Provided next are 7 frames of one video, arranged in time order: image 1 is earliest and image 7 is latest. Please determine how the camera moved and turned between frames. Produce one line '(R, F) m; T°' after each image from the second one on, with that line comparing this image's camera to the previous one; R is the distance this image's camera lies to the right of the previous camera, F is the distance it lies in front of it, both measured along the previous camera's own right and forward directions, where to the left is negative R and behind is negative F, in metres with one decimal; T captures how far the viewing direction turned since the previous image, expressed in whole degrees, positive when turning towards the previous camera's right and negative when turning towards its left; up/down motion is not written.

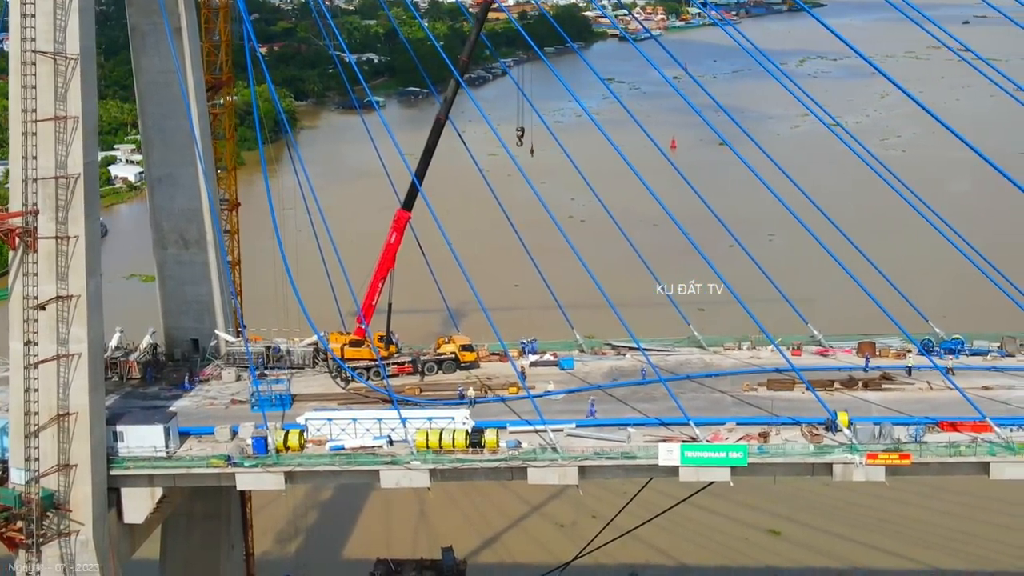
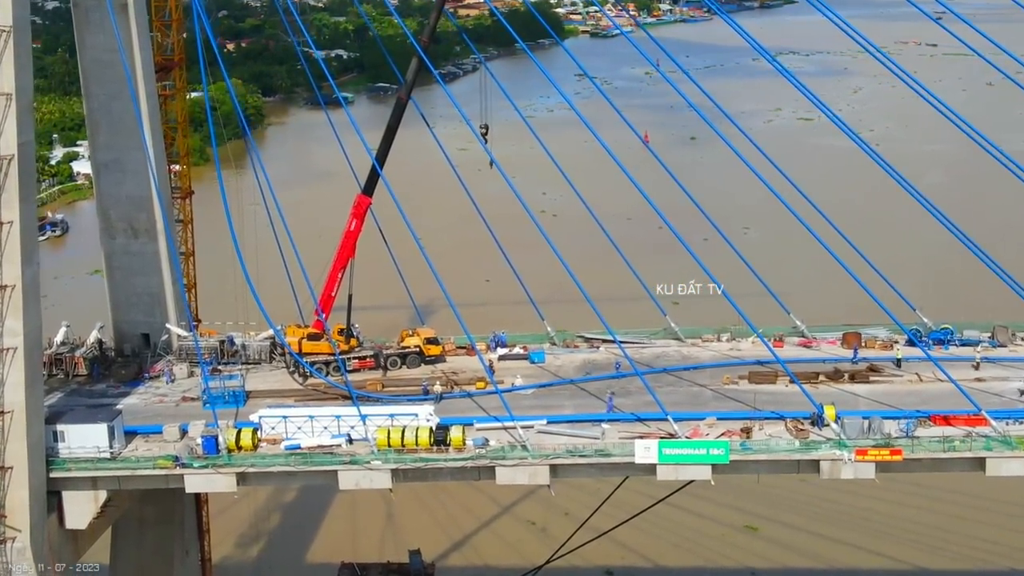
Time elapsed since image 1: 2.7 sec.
(0.0, +0.7) m; +1°
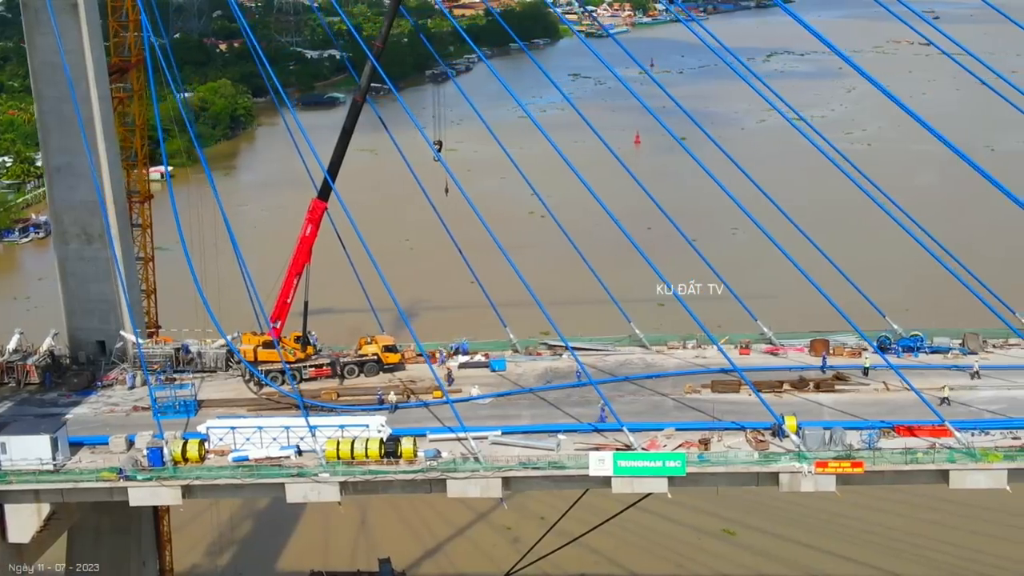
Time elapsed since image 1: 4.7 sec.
(+0.4, +0.3) m; 0°
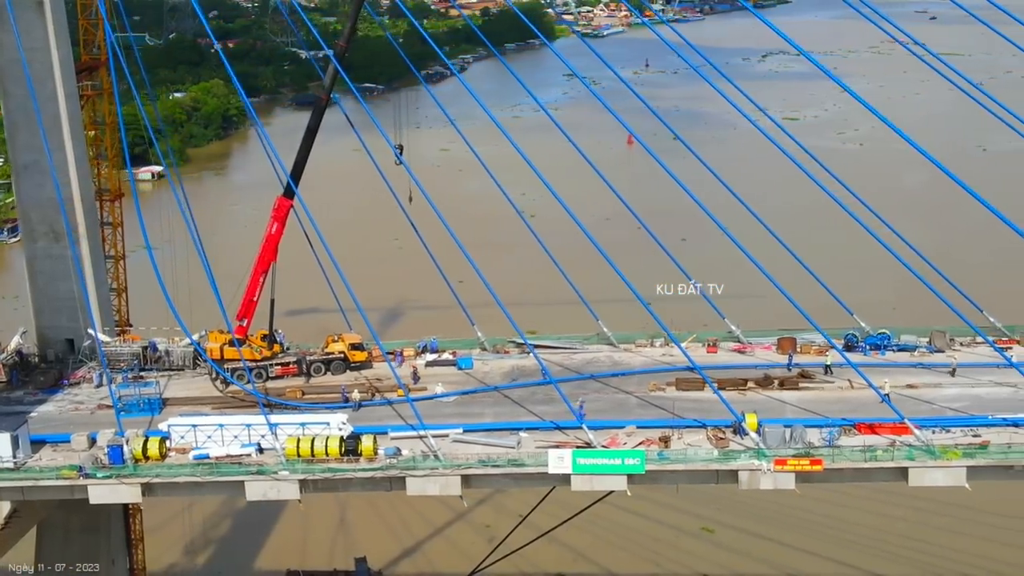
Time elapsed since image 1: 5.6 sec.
(+0.4, 0.0) m; 0°
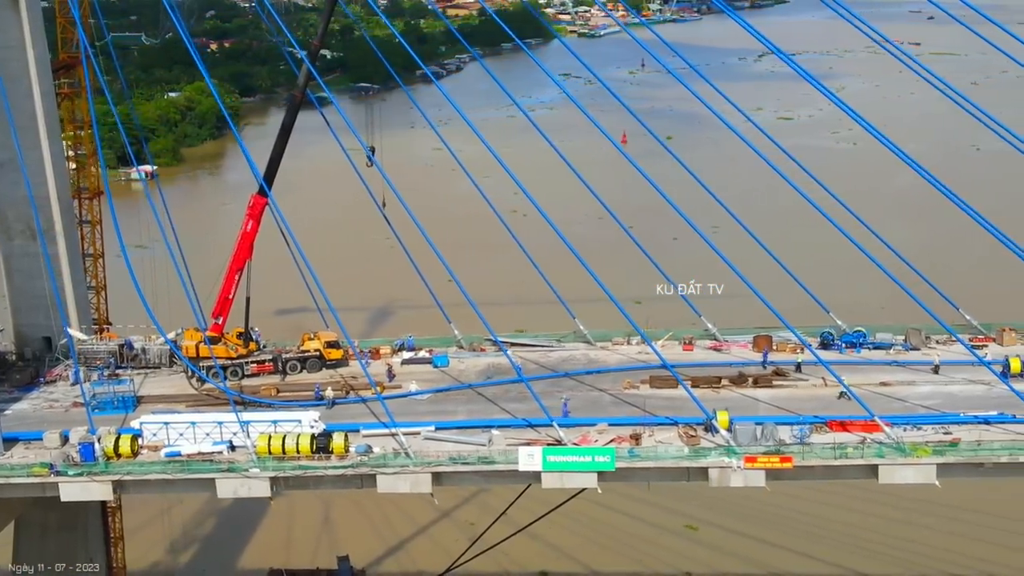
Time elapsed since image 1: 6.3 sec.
(+0.3, 0.0) m; 0°
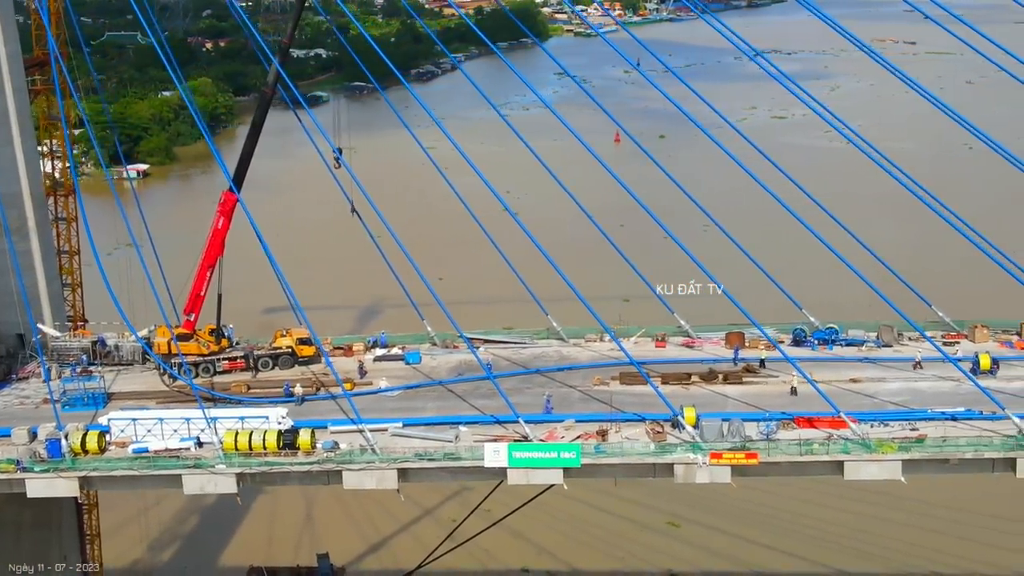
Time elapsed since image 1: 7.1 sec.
(+0.3, 0.0) m; 0°
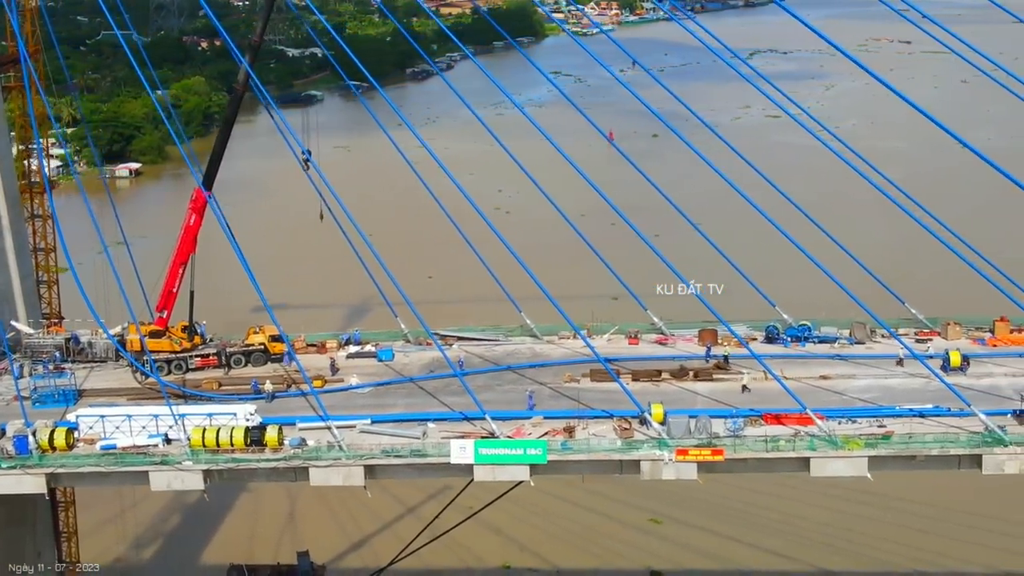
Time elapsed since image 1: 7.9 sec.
(+0.3, 0.0) m; 0°
